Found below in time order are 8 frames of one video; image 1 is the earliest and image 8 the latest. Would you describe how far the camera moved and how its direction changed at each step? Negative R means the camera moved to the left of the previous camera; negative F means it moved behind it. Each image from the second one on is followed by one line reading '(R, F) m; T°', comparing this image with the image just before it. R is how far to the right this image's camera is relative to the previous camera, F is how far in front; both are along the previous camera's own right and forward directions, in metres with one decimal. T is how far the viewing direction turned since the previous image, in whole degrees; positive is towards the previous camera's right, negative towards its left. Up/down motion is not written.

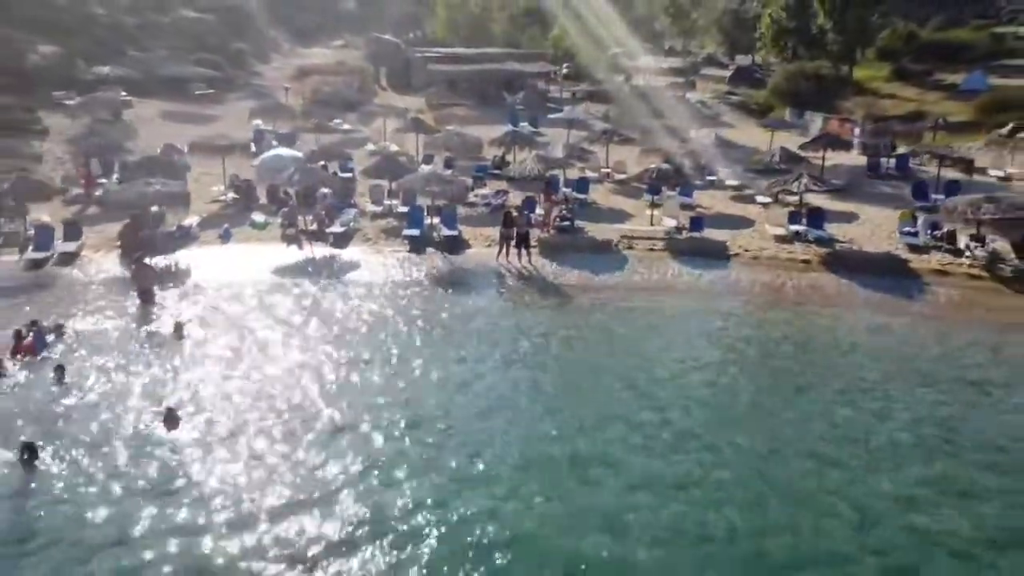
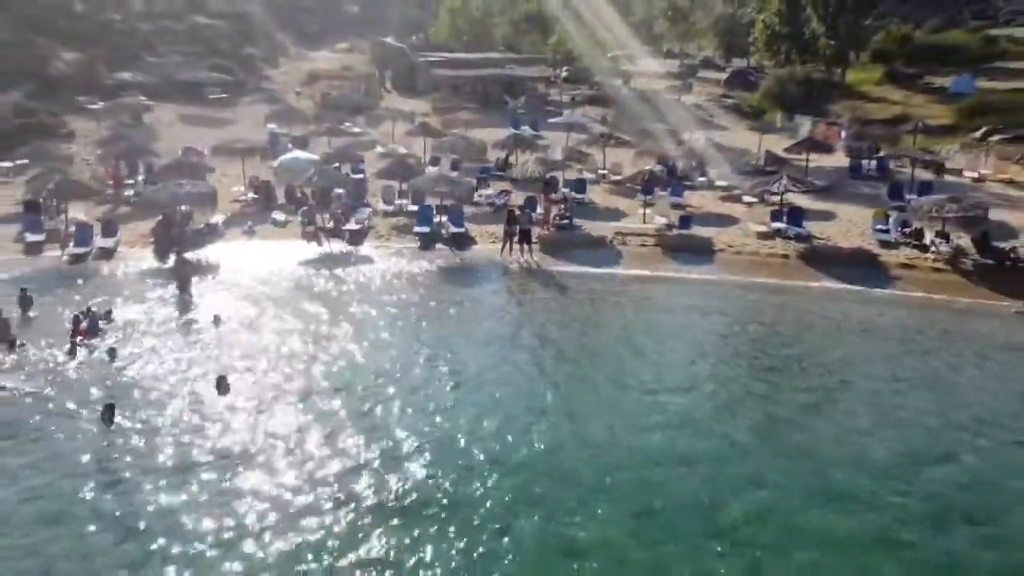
(-0.1, -2.0) m; 0°
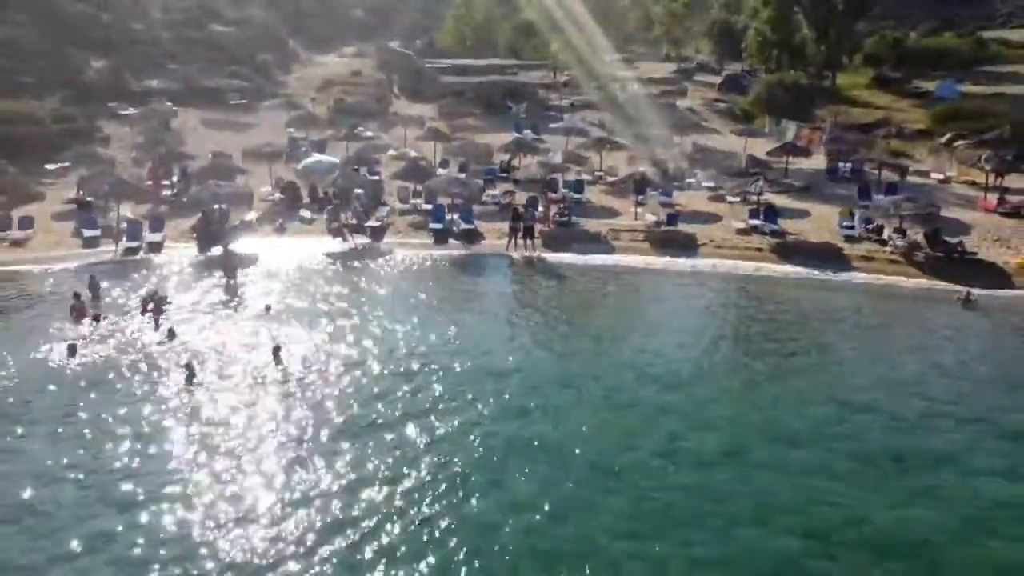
(-0.2, -3.1) m; 0°
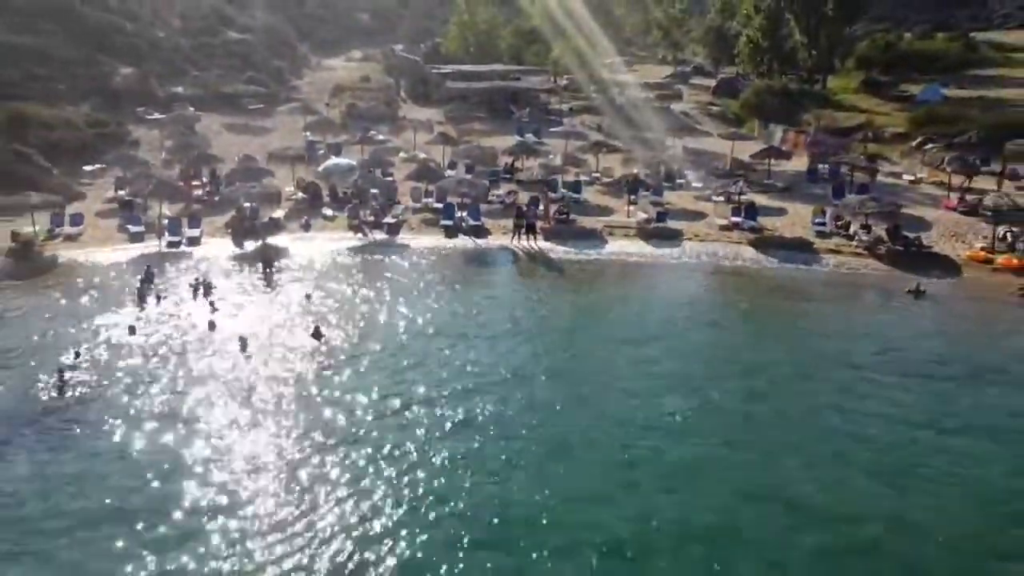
(-0.2, -3.1) m; 0°
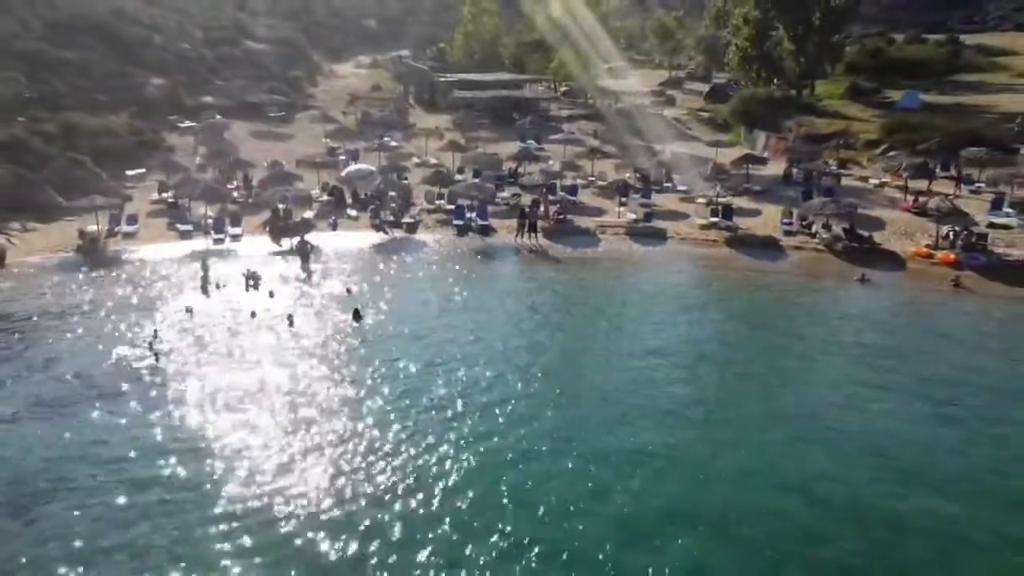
(-0.3, -4.4) m; 0°
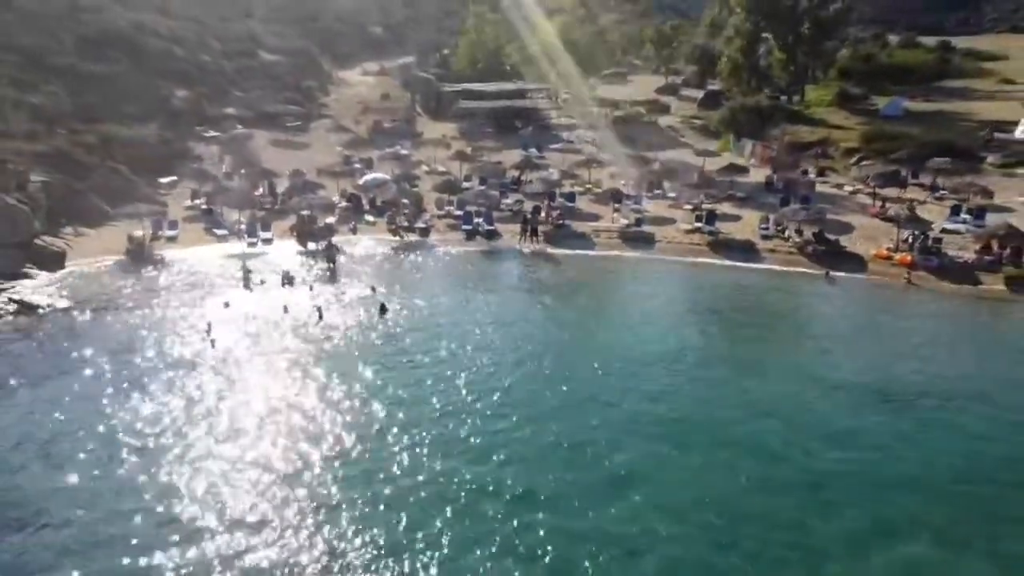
(-0.2, -4.0) m; 0°
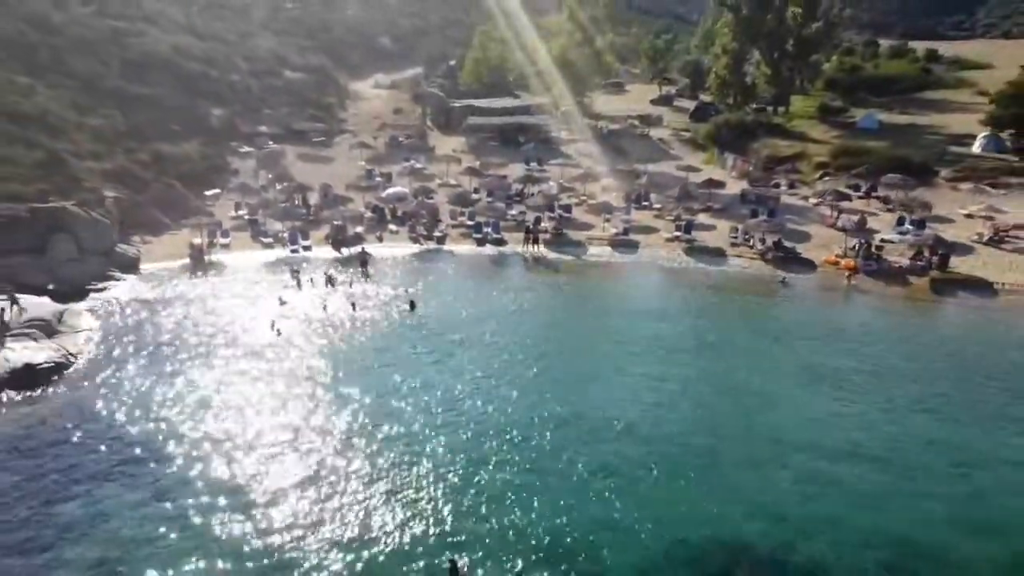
(-0.3, -6.7) m; 0°
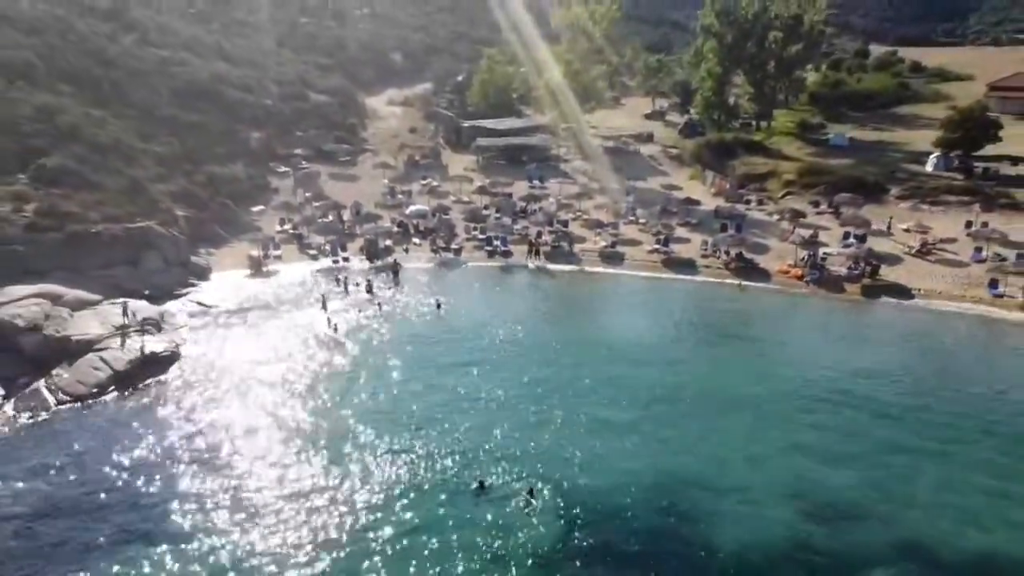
(-0.4, -9.0) m; 0°
